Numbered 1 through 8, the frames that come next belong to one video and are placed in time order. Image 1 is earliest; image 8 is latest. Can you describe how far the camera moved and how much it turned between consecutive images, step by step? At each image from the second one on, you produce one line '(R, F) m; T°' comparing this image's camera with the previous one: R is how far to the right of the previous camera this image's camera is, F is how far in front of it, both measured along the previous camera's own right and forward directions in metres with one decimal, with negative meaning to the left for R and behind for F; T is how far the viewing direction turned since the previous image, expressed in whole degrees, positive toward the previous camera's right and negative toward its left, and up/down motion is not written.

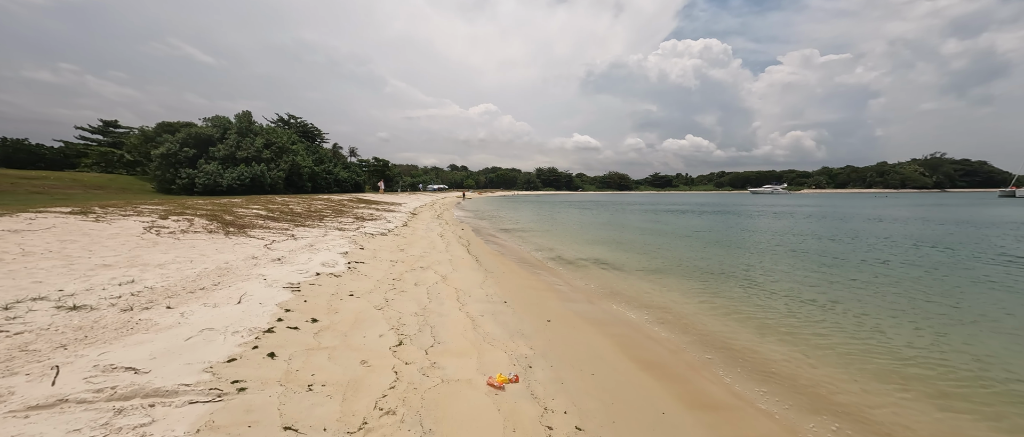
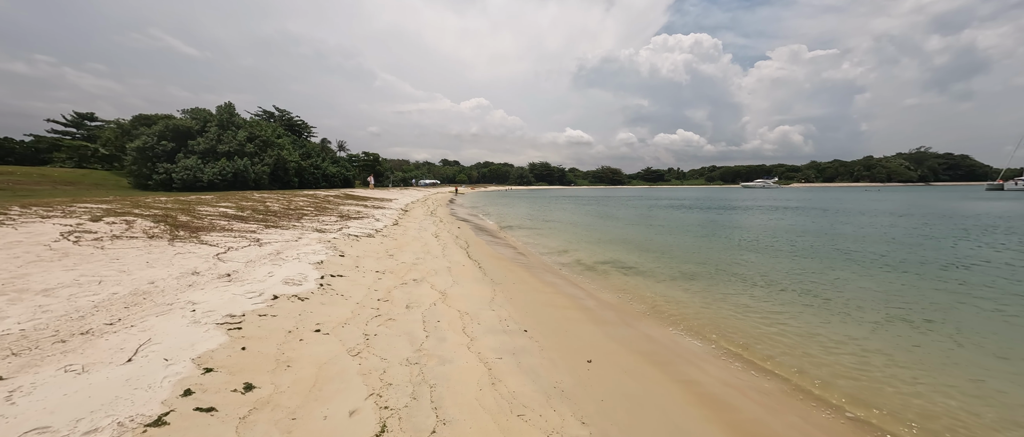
(-0.5, +1.8) m; +1°
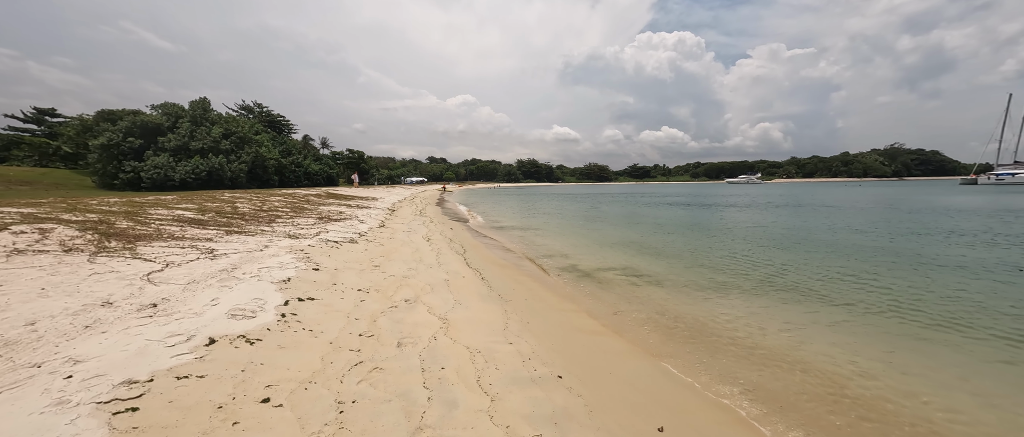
(-0.5, +1.5) m; +2°
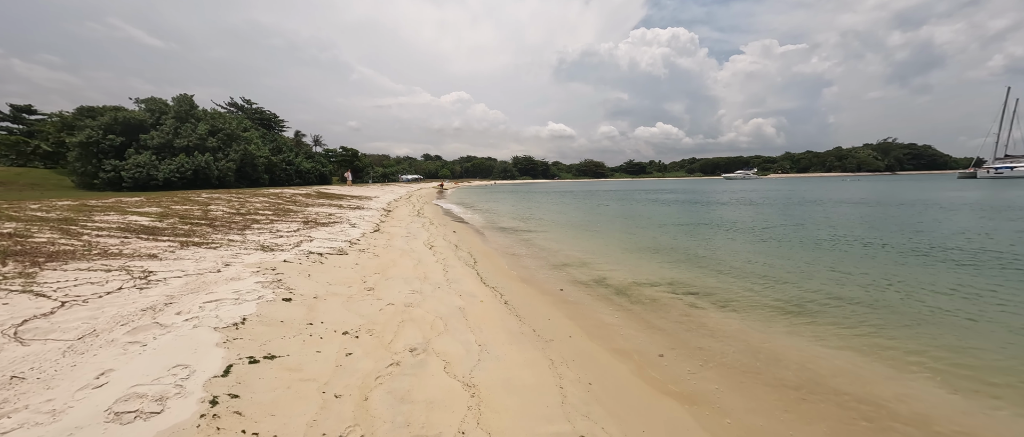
(-0.7, +1.9) m; +1°
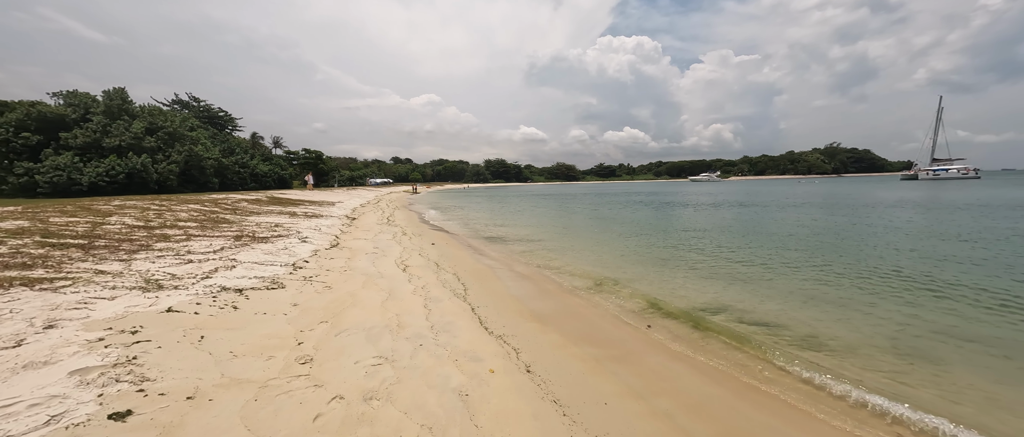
(-0.6, +2.5) m; +4°
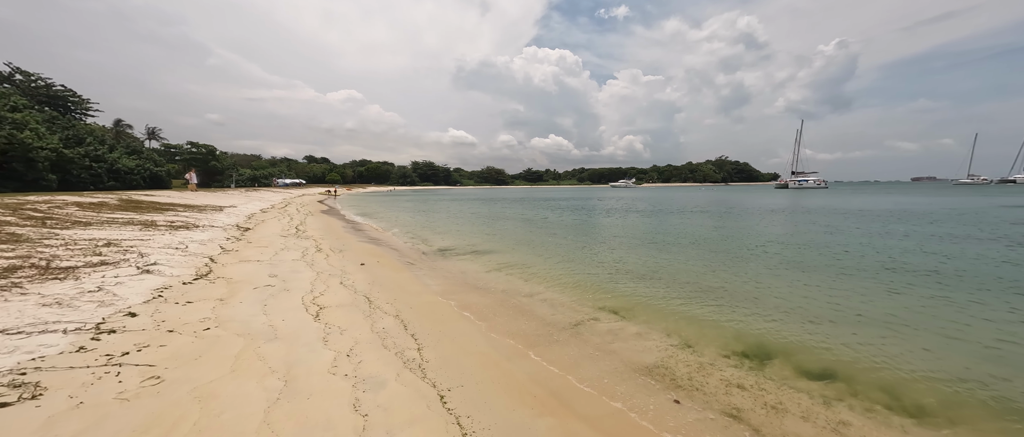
(-0.7, +2.6) m; +11°
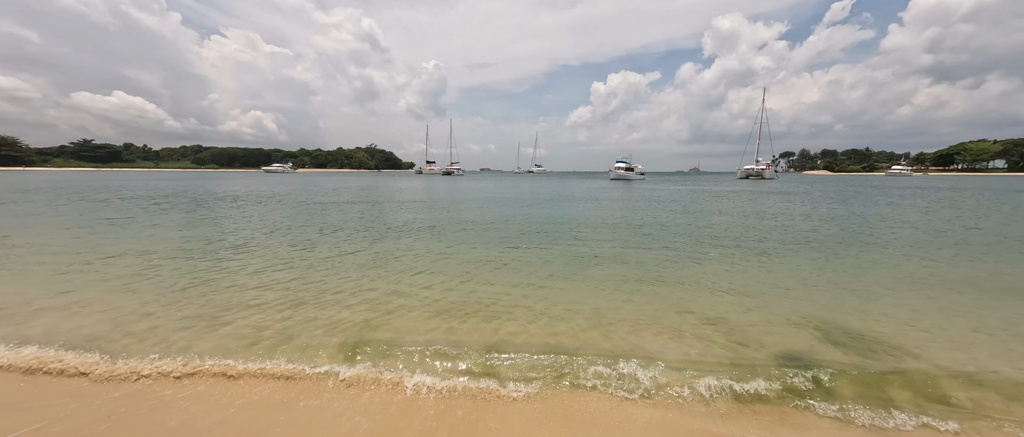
(-0.2, +0.7) m; +6°
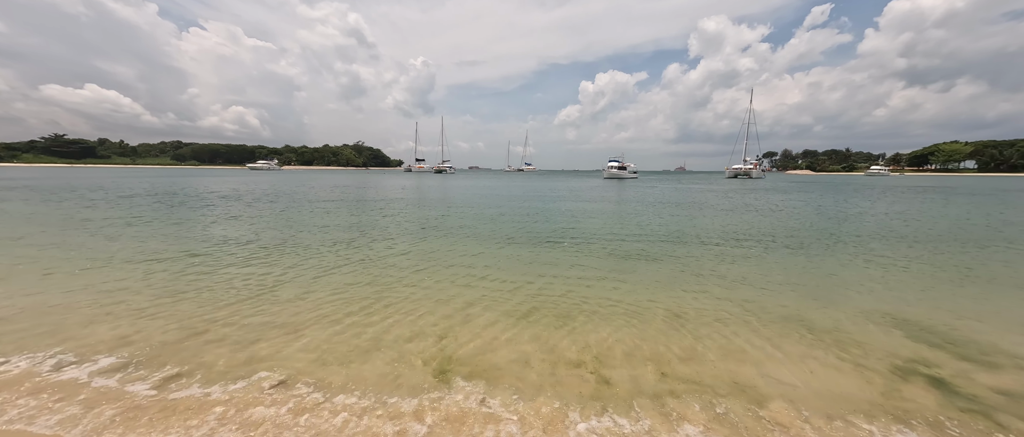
(-3.1, +0.9) m; +2°
